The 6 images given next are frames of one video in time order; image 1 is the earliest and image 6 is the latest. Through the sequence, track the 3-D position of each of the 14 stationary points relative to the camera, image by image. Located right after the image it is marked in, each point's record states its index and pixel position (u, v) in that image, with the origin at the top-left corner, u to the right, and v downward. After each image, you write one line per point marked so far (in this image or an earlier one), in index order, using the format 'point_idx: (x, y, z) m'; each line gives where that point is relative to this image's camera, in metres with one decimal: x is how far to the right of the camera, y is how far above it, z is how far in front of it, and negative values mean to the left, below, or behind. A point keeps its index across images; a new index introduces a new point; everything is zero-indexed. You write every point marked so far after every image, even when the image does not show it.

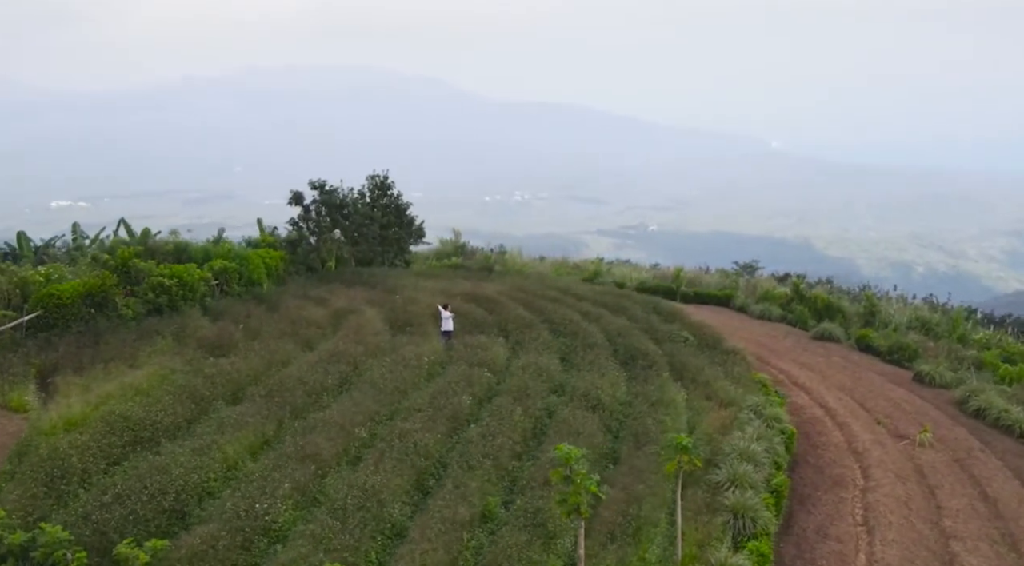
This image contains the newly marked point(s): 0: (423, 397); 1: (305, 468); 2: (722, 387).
0: (-1.5, -1.9, +14.4) m
1: (-2.7, -2.4, +11.2) m
2: (+4.4, -2.2, +18.0) m
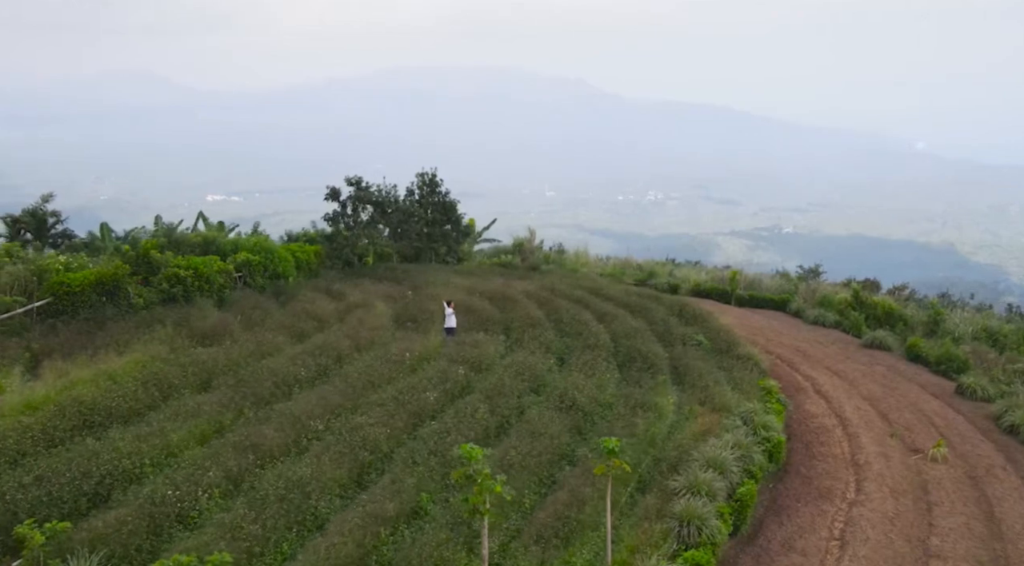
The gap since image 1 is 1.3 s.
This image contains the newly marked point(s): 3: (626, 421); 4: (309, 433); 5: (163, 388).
0: (-2.0, -1.8, +14.3) m
1: (-3.5, -2.3, +11.2) m
2: (+4.2, -2.2, +17.4) m
3: (+1.9, -2.3, +14.5) m
4: (-2.9, -2.1, +12.4) m
5: (-5.5, -1.6, +13.6) m
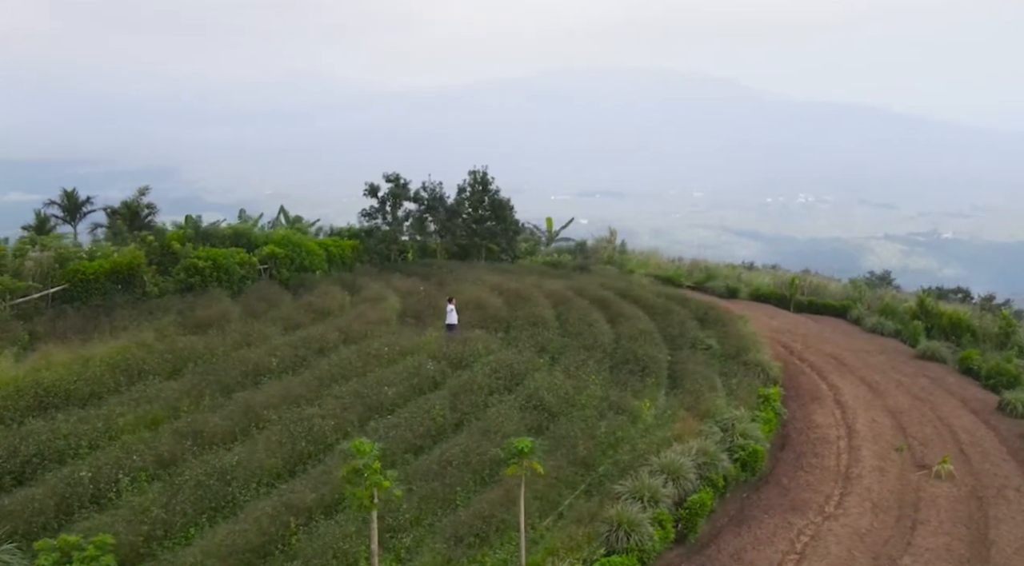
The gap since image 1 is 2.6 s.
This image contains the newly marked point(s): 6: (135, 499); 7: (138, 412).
0: (-2.6, -1.7, +14.4) m
1: (-4.4, -2.1, +11.4) m
2: (+3.9, -2.2, +16.8) m
3: (+1.3, -2.3, +14.1) m
4: (-3.7, -2.0, +12.5) m
5: (-6.1, -1.5, +14.0) m
6: (-4.3, -2.4, +9.8) m
7: (-5.3, -1.8, +12.3) m
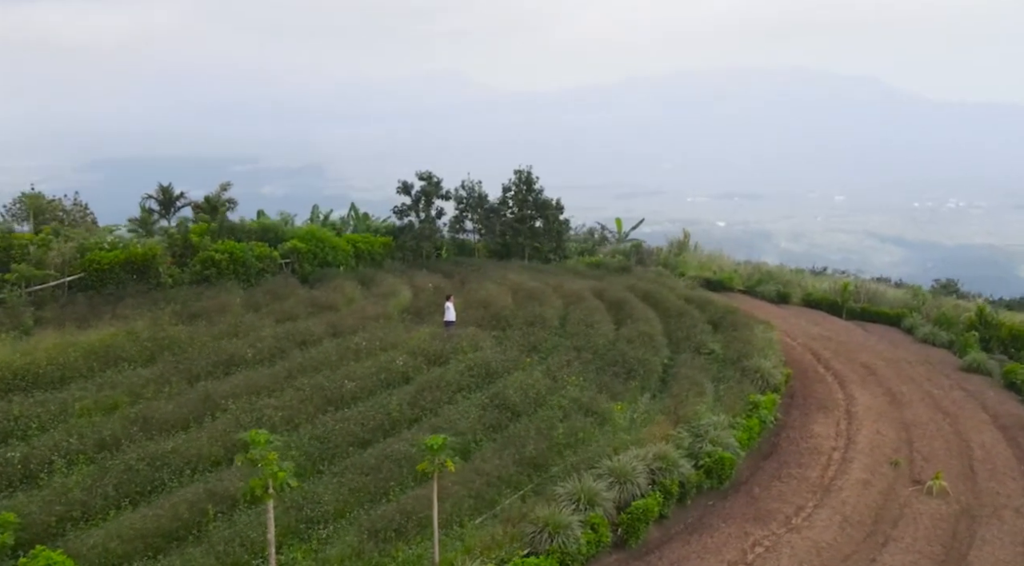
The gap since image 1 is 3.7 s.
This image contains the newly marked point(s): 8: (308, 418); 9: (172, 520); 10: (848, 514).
0: (-3.2, -1.6, +14.5) m
1: (-5.2, -2.0, +11.8) m
2: (+3.4, -2.3, +16.5) m
3: (+0.6, -2.3, +14.0) m
4: (-4.4, -1.9, +12.8) m
5: (-6.7, -1.3, +14.4) m
6: (-5.3, -2.3, +10.2) m
7: (-6.0, -1.7, +12.7) m
8: (-3.1, -2.0, +13.0) m
9: (-3.8, -2.7, +9.7) m
10: (+5.4, -3.7, +13.9) m
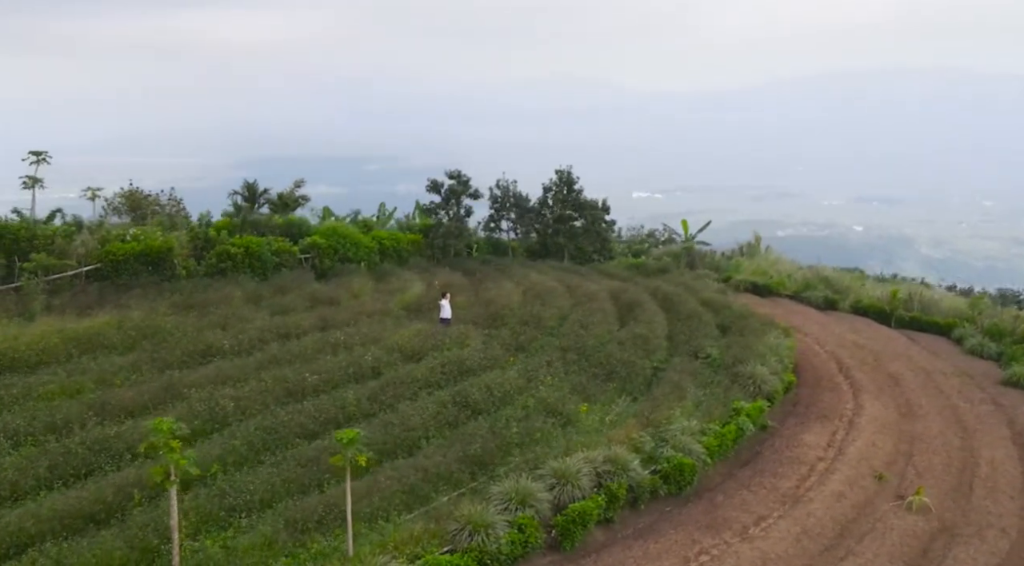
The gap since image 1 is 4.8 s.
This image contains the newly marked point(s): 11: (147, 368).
0: (-3.8, -1.5, +14.8) m
1: (-6.1, -1.9, +12.2) m
2: (+2.9, -2.3, +16.2) m
3: (-0.1, -2.3, +14.0) m
4: (-5.2, -1.8, +13.2) m
5: (-7.3, -1.1, +15.0) m
6: (-6.2, -2.2, +10.6) m
7: (-6.8, -1.5, +13.2) m
8: (-3.8, -1.9, +13.3) m
9: (-4.8, -2.6, +10.0) m
10: (+4.6, -3.8, +13.5) m
11: (-6.1, -1.4, +14.4) m
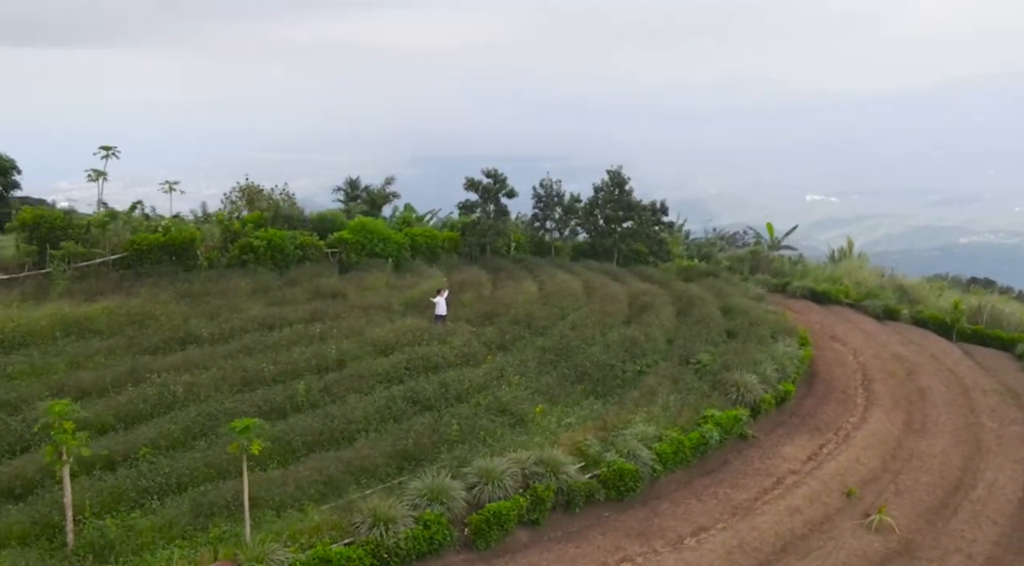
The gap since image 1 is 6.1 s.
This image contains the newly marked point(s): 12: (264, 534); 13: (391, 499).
0: (-4.6, -1.4, +15.3) m
1: (-7.1, -1.7, +13.0) m
2: (+2.2, -2.4, +16.0) m
3: (-1.0, -2.2, +14.1) m
4: (-6.1, -1.6, +13.9) m
5: (-8.1, -0.9, +15.9) m
6: (-7.4, -2.0, +11.4) m
7: (-7.7, -1.3, +14.1) m
8: (-4.7, -1.8, +13.9) m
9: (-6.1, -2.4, +10.7) m
10: (+3.6, -3.9, +13.1) m
11: (-6.9, -1.2, +15.2) m
12: (-3.0, -3.1, +10.6) m
13: (-1.6, -2.9, +11.6) m
